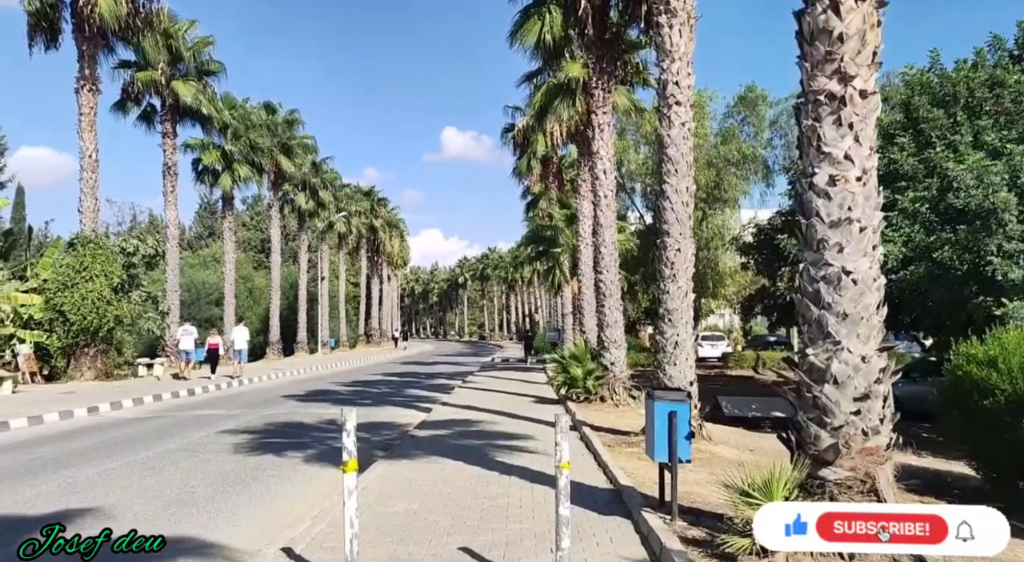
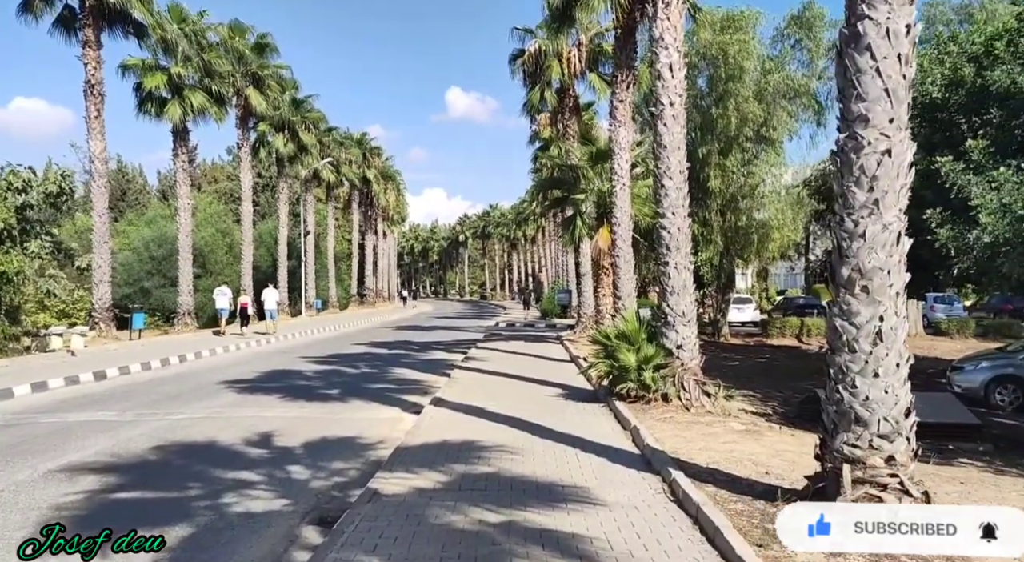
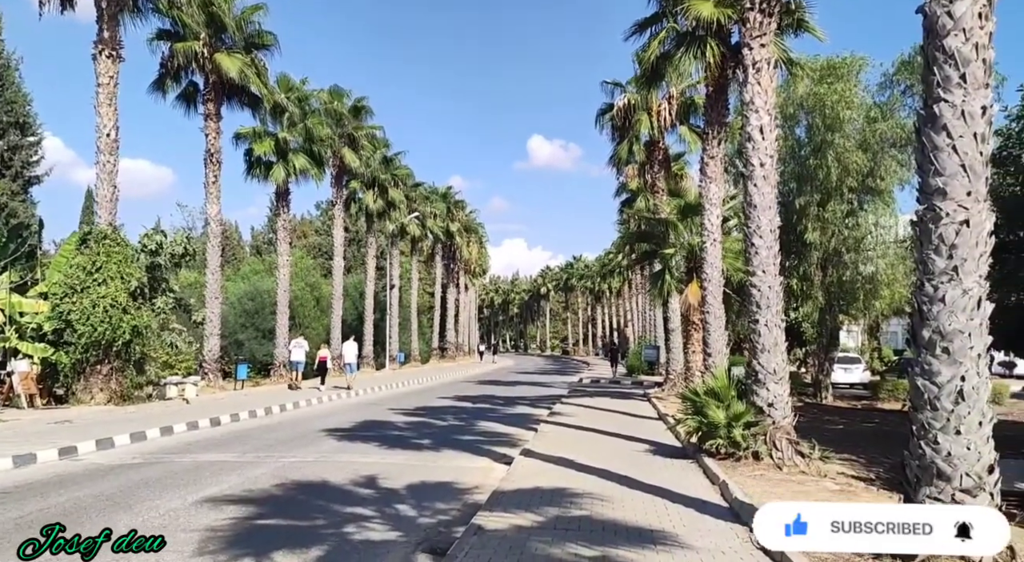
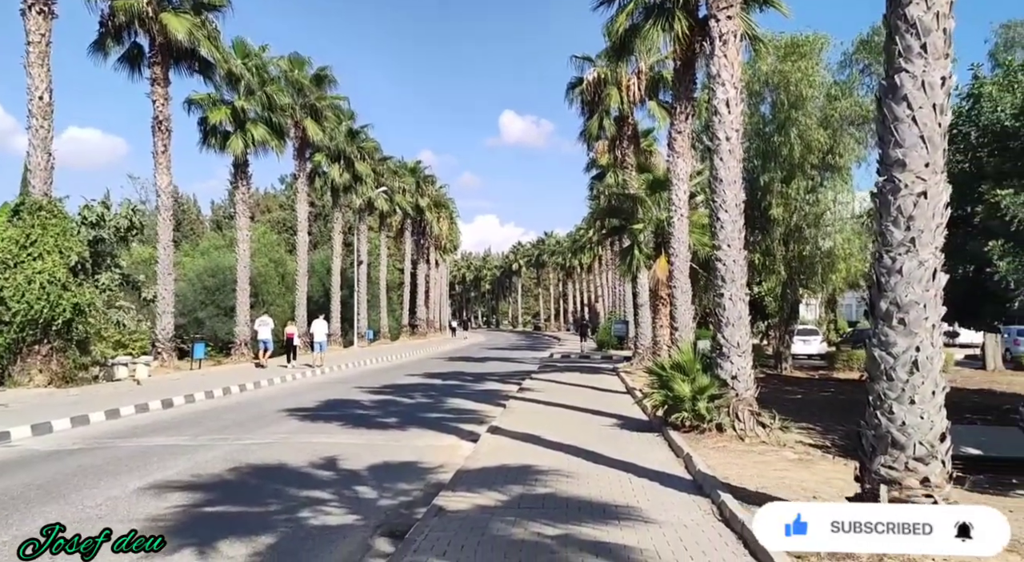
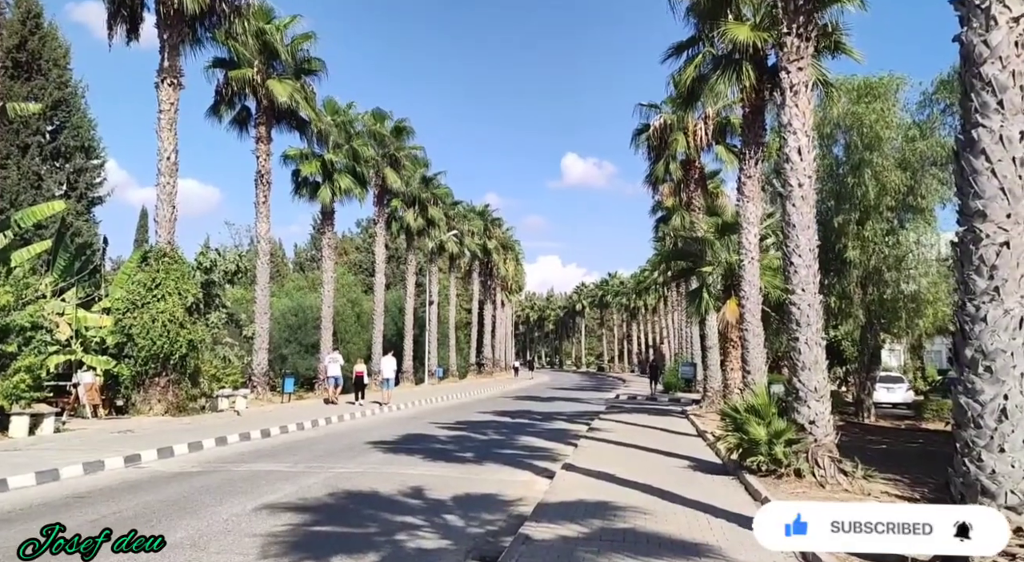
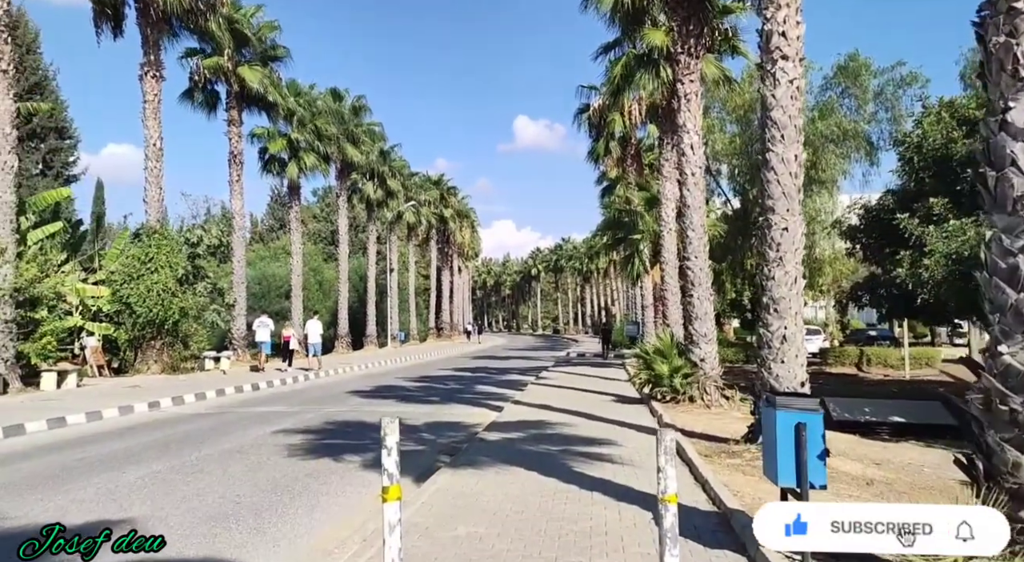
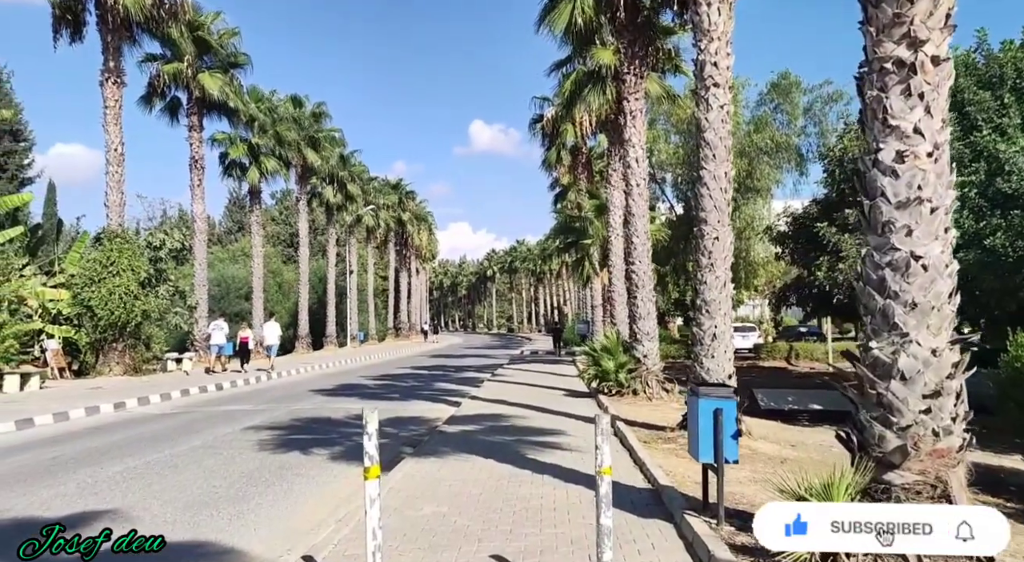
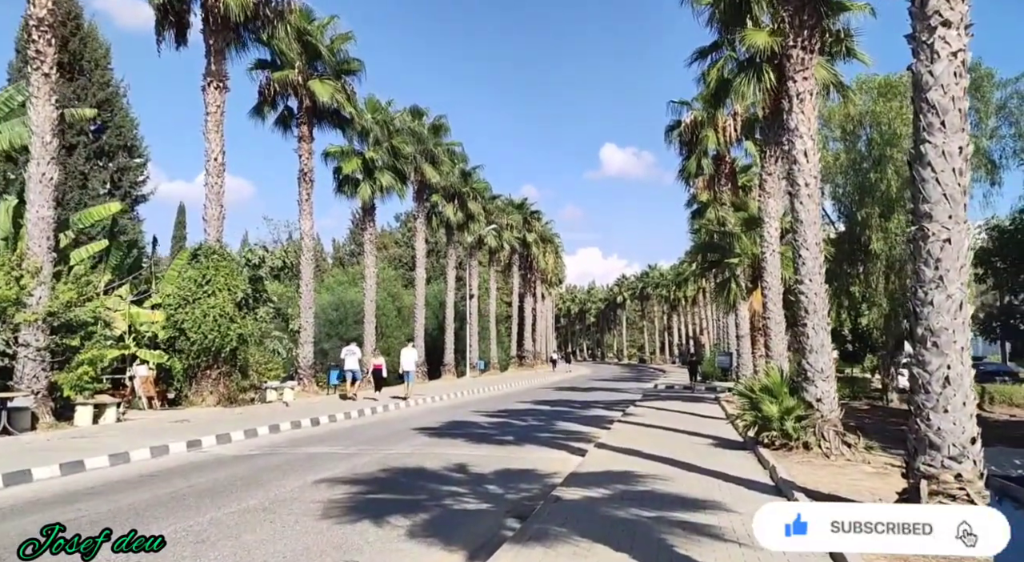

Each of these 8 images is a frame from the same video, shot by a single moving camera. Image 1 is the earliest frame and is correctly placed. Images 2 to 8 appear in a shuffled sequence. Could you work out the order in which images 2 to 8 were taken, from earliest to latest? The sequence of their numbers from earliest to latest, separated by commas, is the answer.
7, 6, 8, 5, 3, 4, 2
